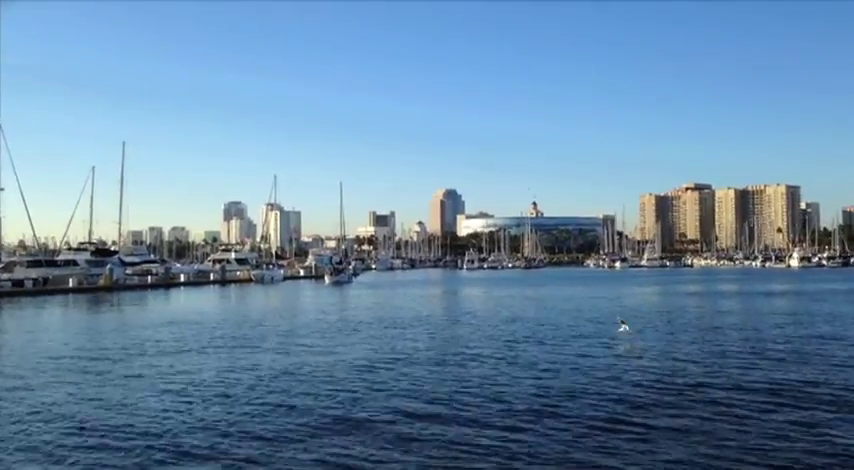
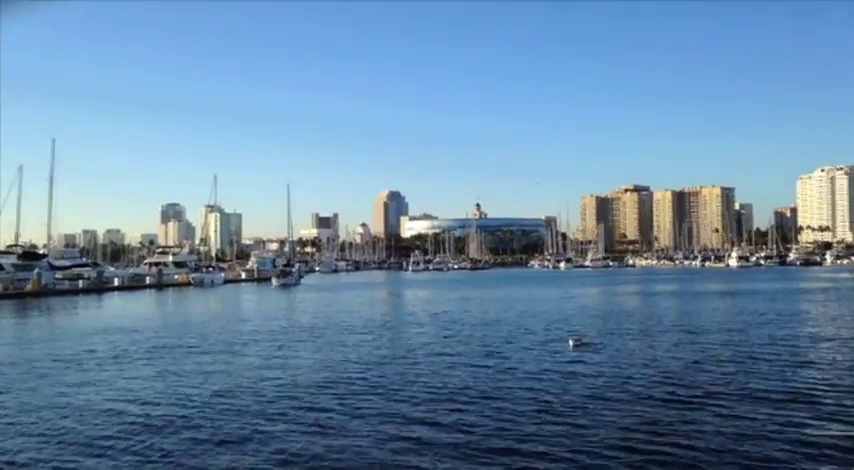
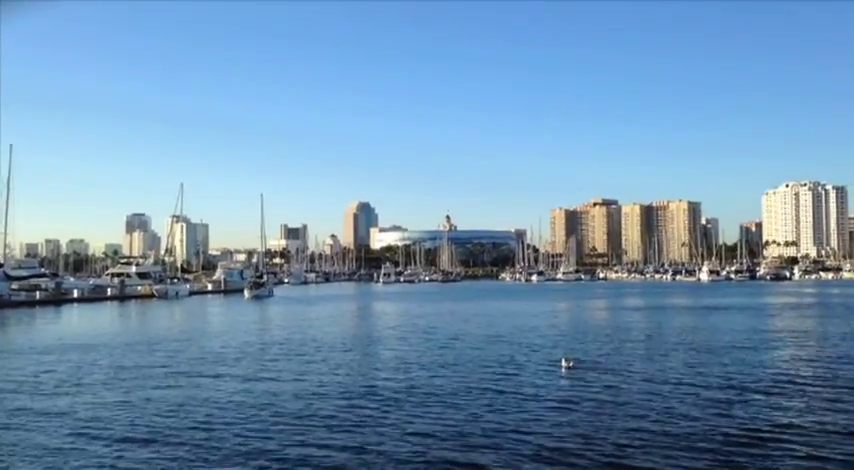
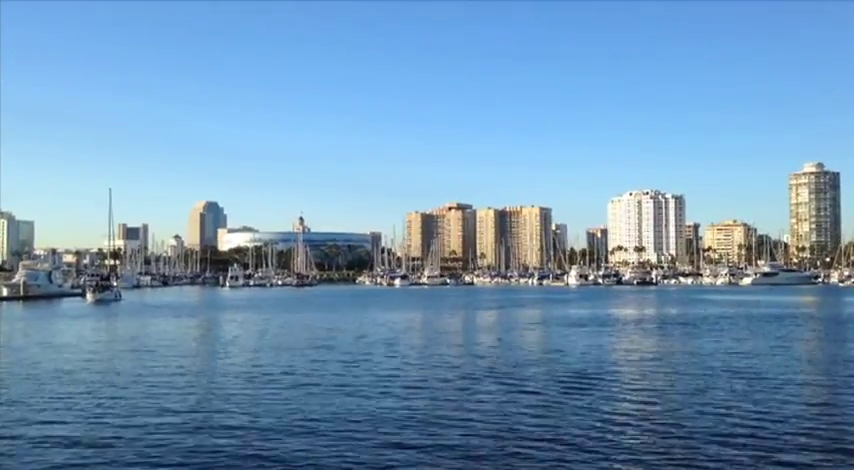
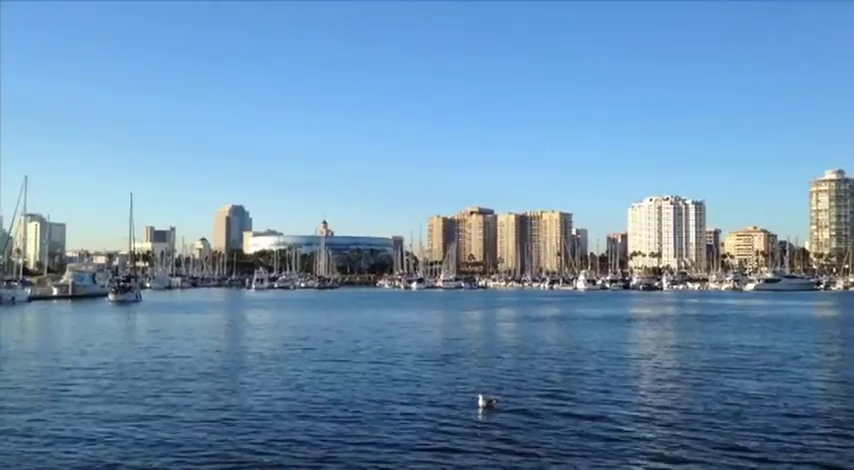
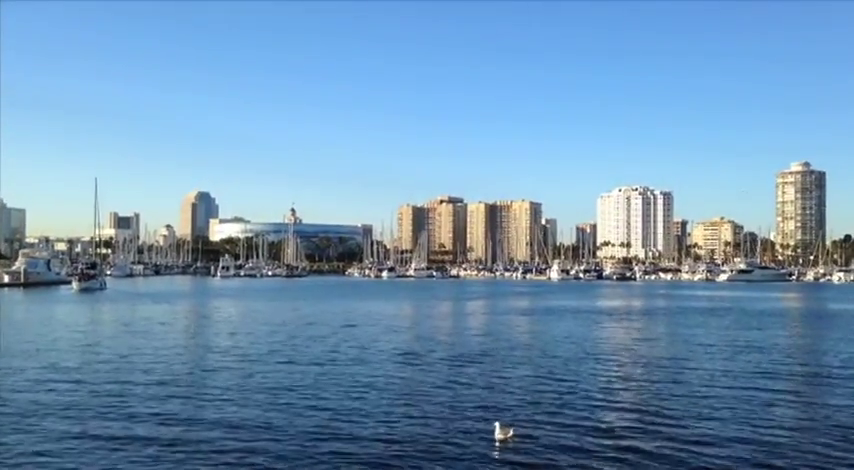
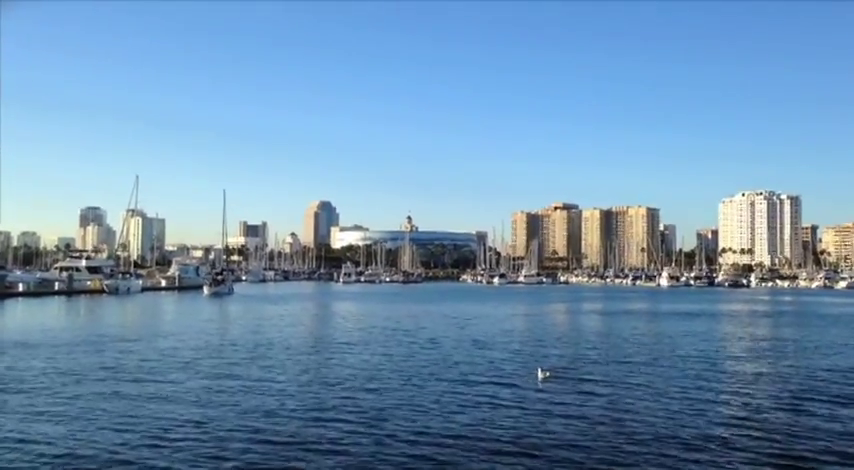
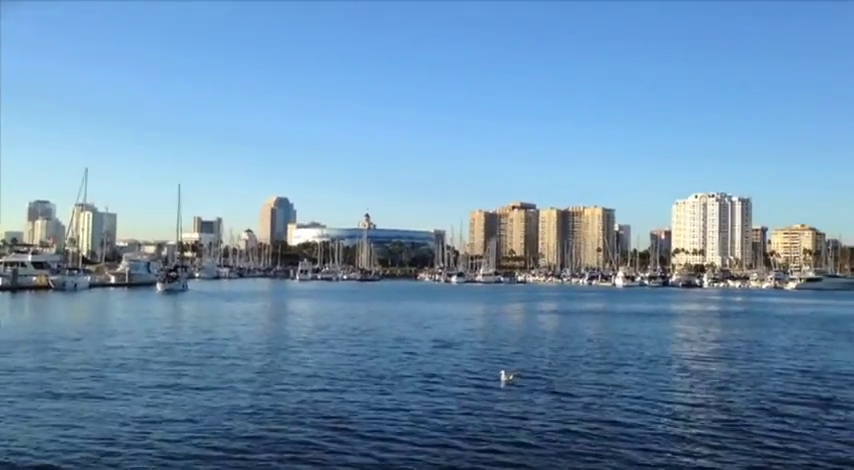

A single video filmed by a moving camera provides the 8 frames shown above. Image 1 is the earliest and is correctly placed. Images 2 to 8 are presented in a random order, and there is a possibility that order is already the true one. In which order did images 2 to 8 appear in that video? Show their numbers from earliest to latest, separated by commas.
2, 3, 7, 8, 5, 6, 4
